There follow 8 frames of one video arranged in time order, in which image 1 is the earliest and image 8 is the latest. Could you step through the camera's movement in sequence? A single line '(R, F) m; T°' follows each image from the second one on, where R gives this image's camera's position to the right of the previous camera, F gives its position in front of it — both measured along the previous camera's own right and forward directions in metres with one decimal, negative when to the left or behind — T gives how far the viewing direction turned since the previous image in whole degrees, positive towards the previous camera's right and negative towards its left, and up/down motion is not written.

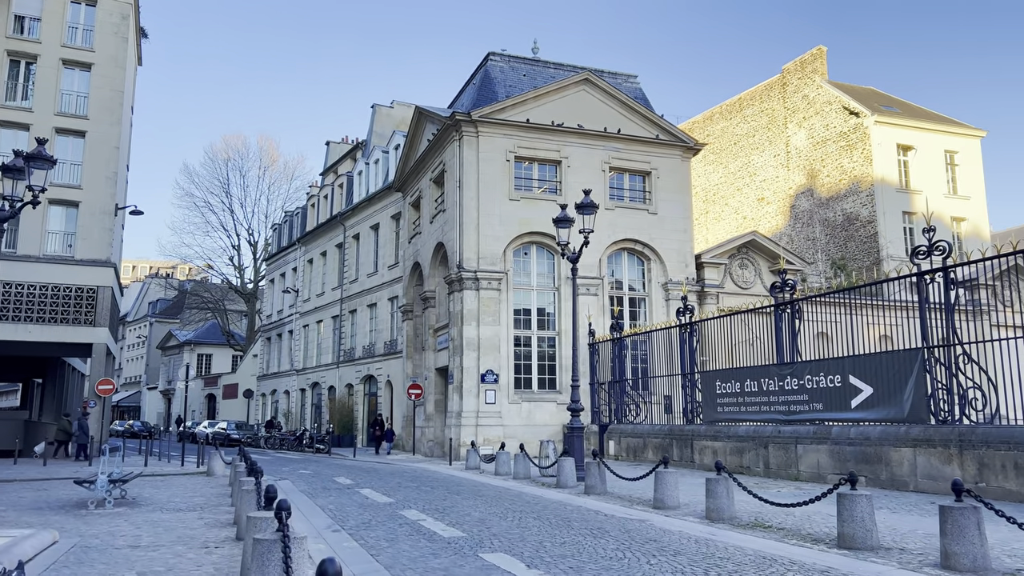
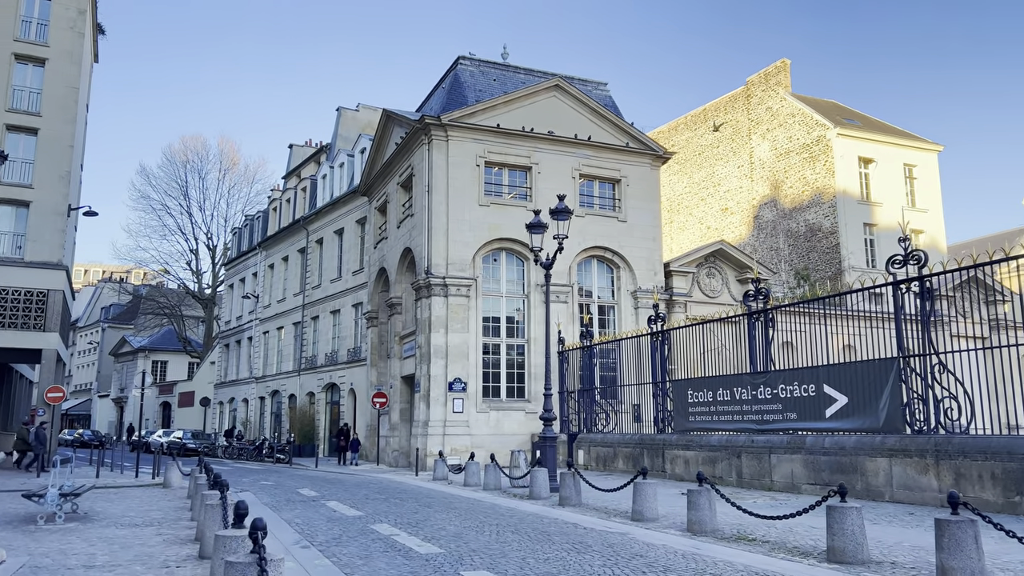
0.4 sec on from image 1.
(-0.2, +0.4) m; +3°
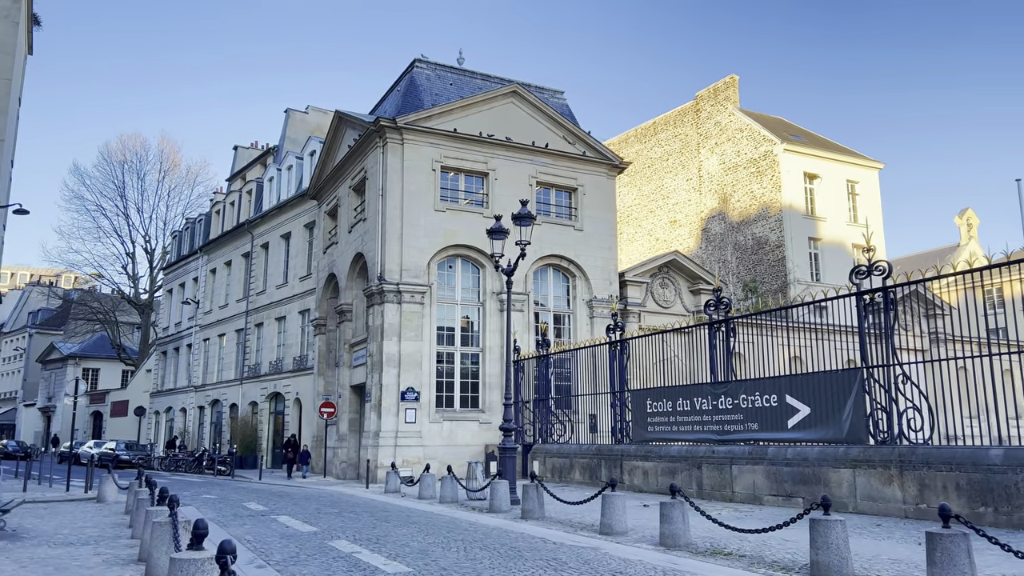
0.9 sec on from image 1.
(-0.3, +0.4) m; +4°
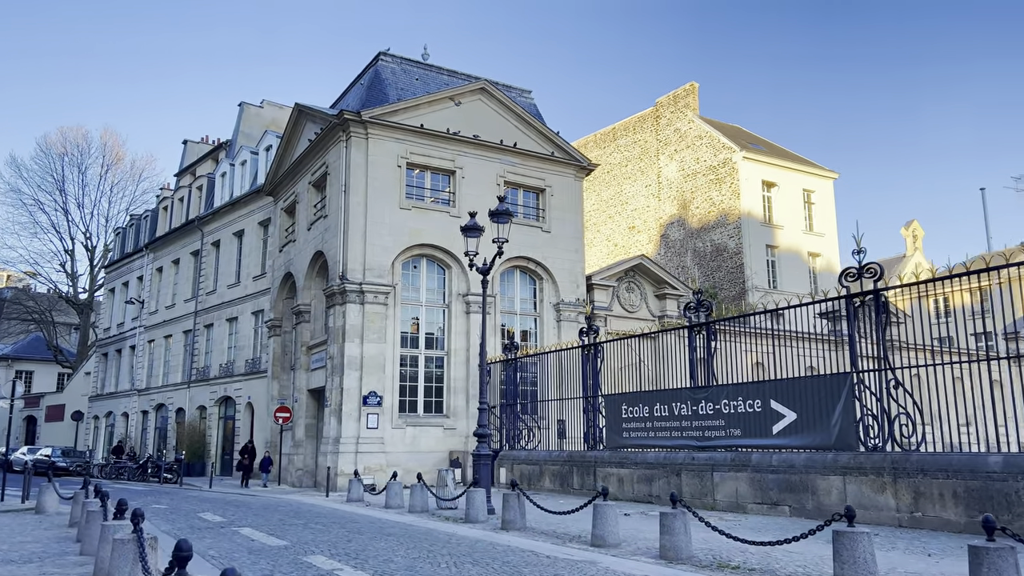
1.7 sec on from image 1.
(-0.5, +0.7) m; +4°
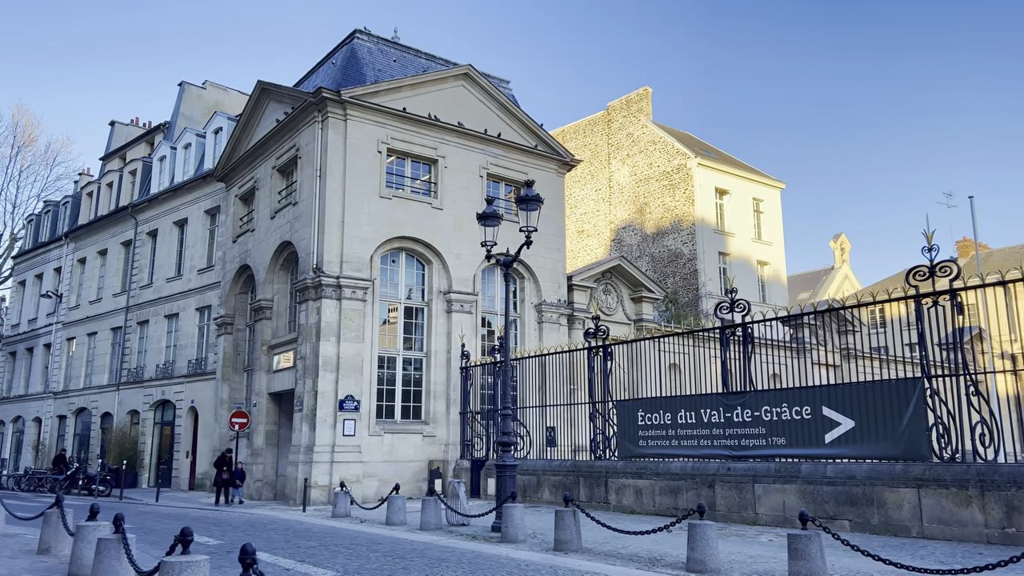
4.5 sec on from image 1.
(-2.1, +1.6) m; +6°
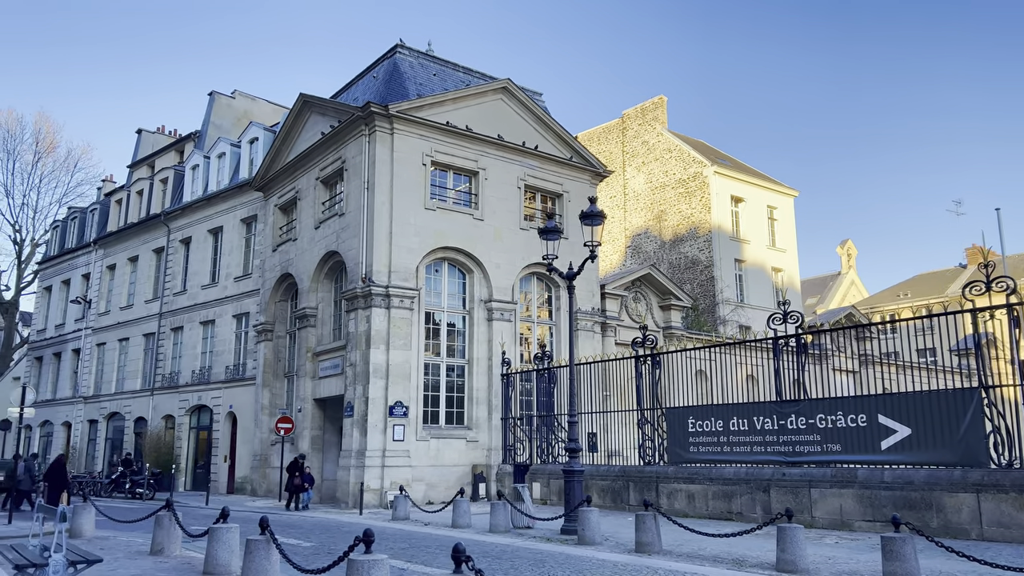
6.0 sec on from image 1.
(-1.3, -0.6) m; 0°
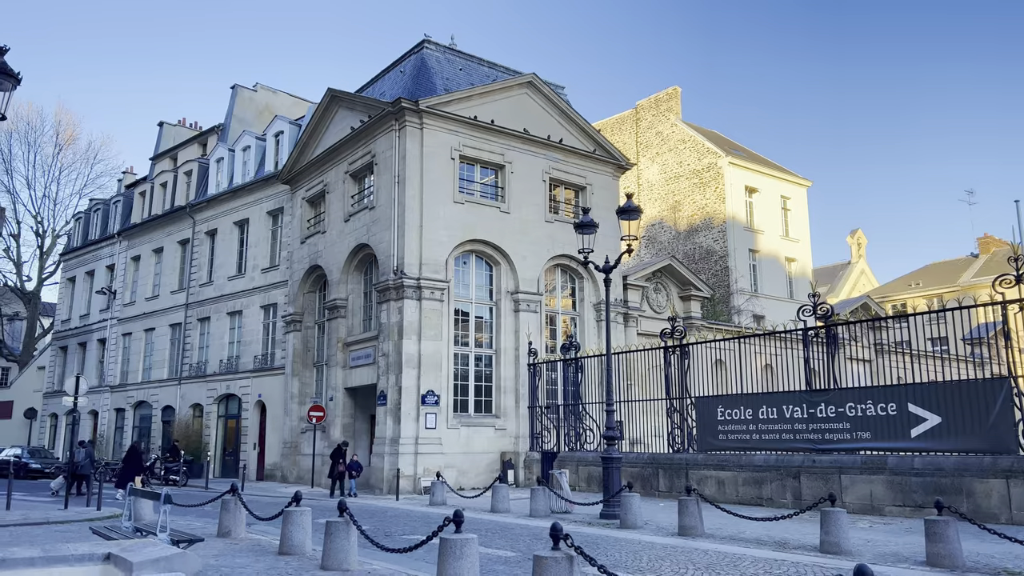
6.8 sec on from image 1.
(-0.7, -0.5) m; 0°
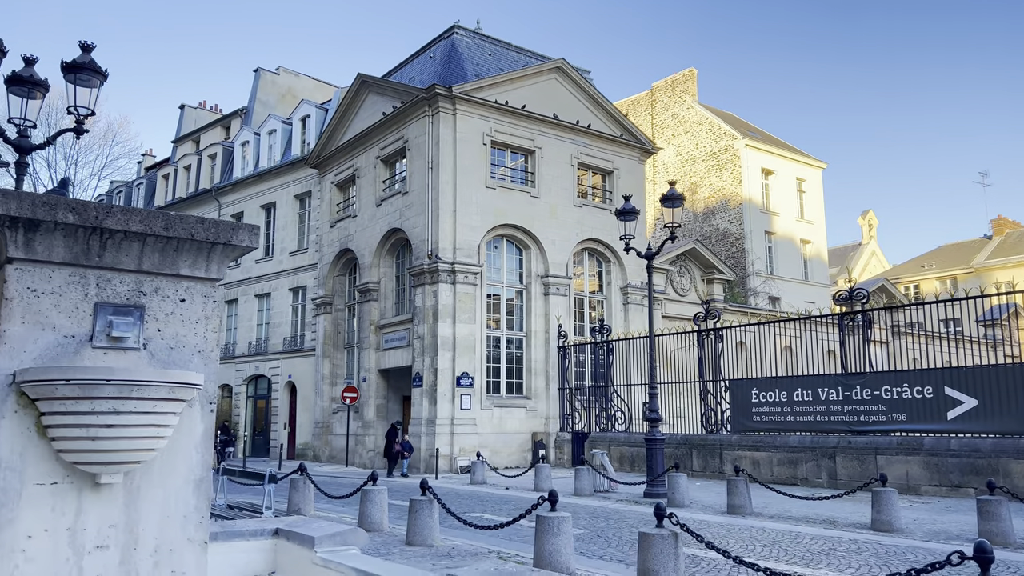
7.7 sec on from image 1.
(-0.9, -0.4) m; 0°
